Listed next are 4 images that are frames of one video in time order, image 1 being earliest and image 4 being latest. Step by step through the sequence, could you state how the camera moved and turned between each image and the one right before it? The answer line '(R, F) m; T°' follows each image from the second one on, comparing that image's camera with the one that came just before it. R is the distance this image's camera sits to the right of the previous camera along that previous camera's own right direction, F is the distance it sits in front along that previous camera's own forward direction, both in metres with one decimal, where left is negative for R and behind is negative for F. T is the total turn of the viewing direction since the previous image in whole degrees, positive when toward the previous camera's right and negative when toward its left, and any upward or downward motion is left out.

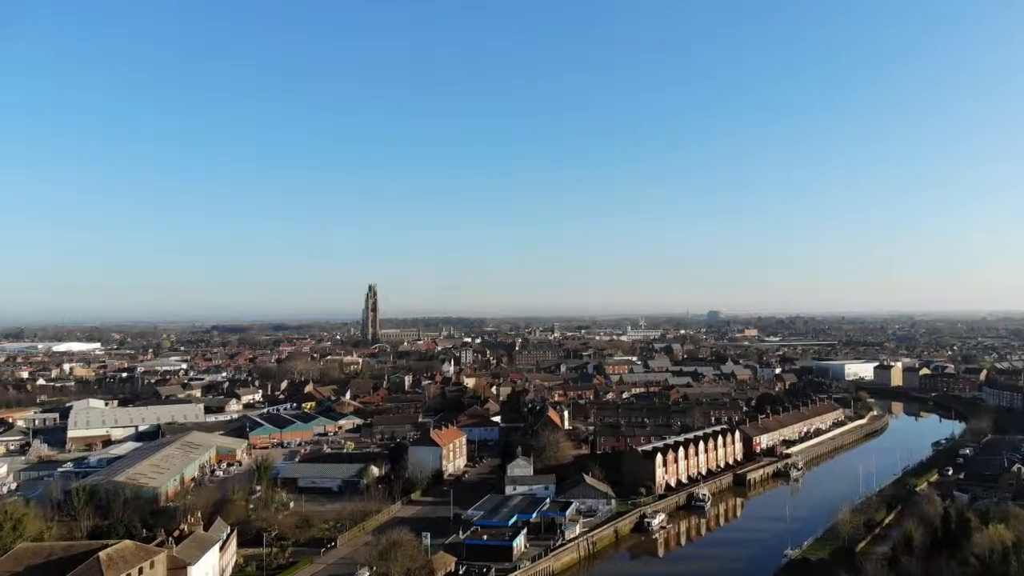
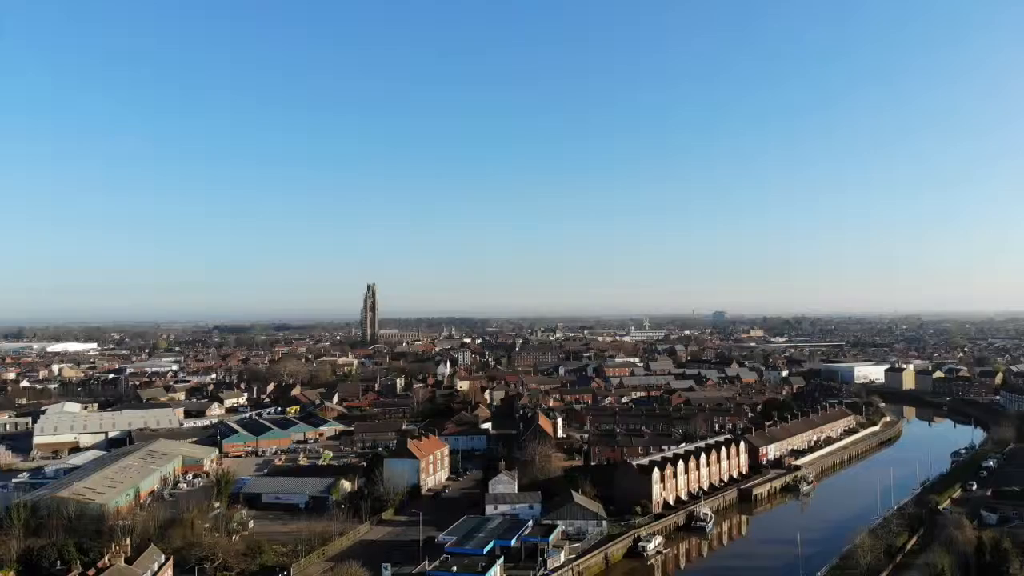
(+0.6, +1.9) m; 0°
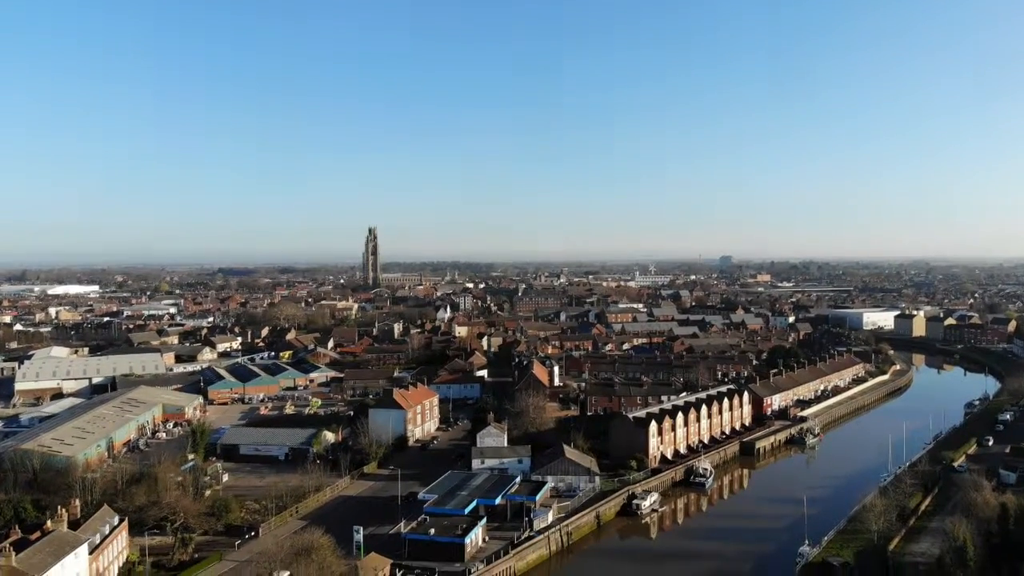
(+0.4, +1.4) m; 0°
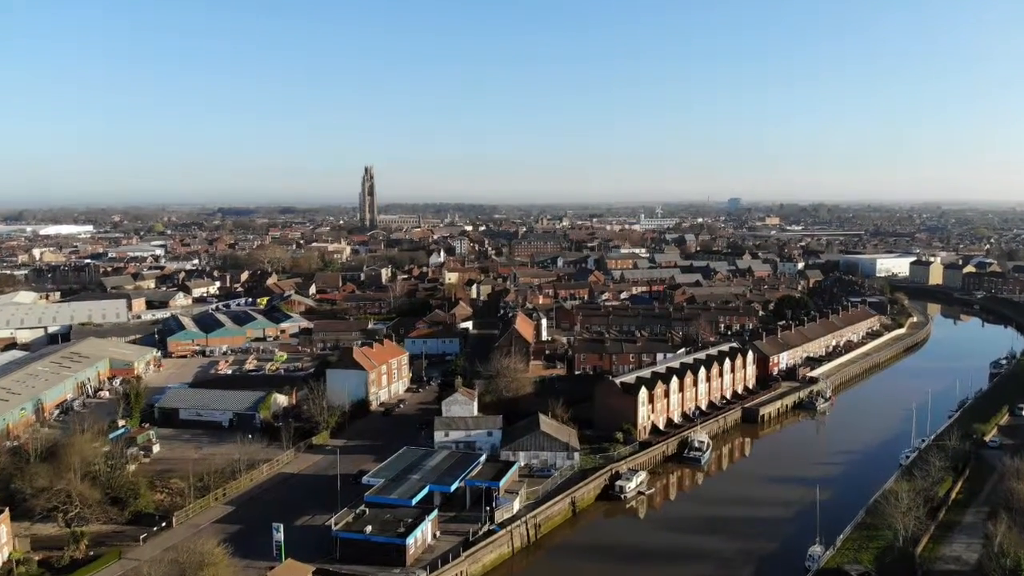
(+0.8, +2.5) m; -1°
